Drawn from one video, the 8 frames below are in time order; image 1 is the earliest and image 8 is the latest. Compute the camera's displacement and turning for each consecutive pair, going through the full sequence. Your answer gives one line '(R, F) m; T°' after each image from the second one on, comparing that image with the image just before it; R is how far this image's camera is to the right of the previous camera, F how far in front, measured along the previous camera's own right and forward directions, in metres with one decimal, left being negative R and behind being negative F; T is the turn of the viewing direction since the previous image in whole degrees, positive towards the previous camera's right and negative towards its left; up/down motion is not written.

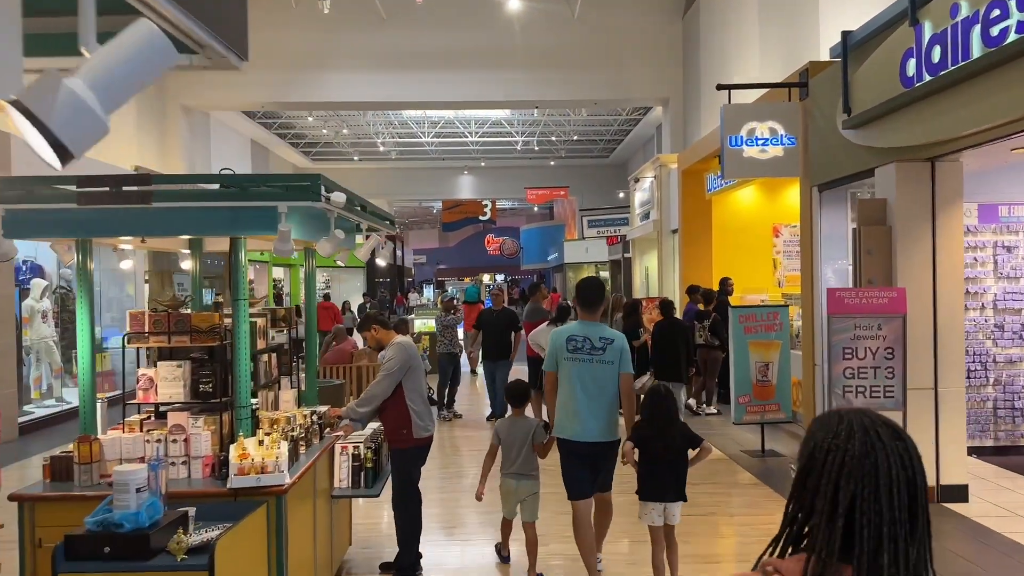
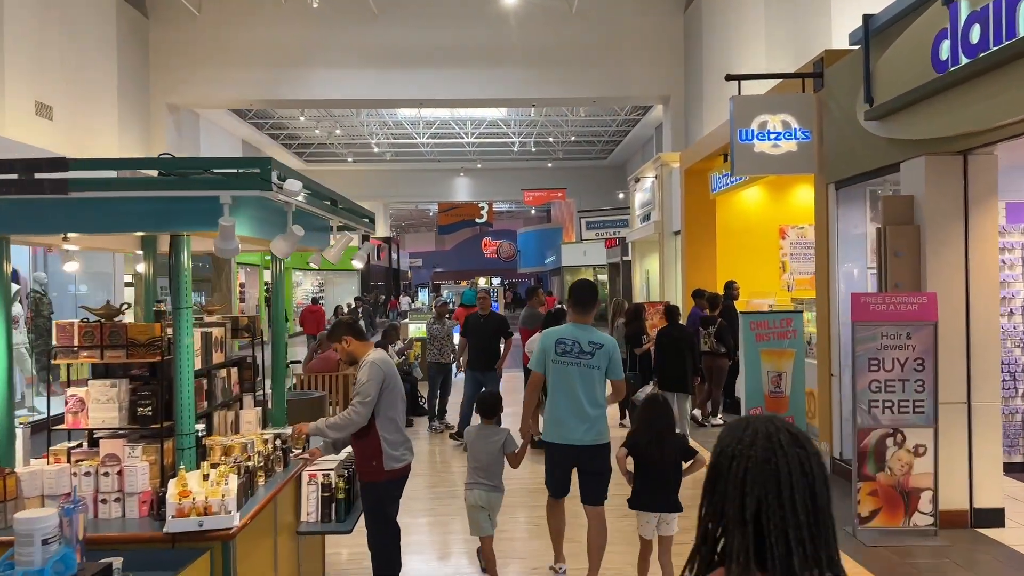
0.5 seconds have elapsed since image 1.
(0.0, +0.4) m; 0°
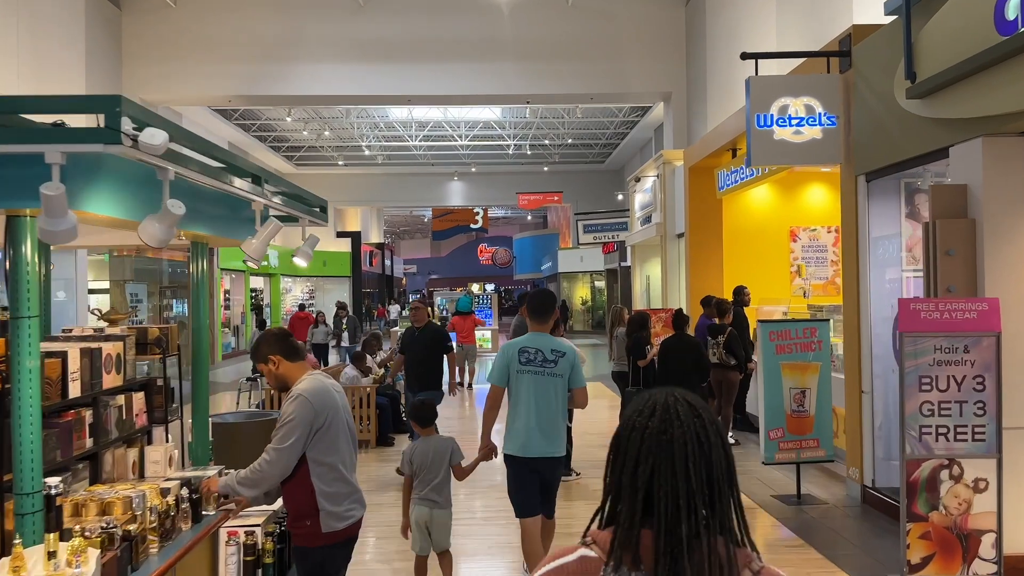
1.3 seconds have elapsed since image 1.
(+0.1, +0.7) m; 0°
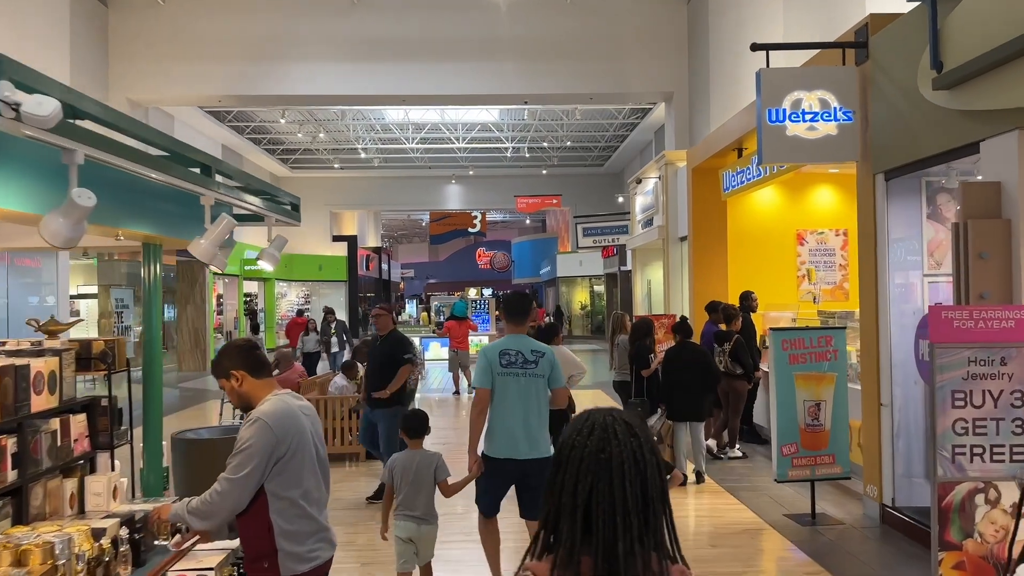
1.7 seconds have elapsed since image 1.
(0.0, +0.3) m; 0°
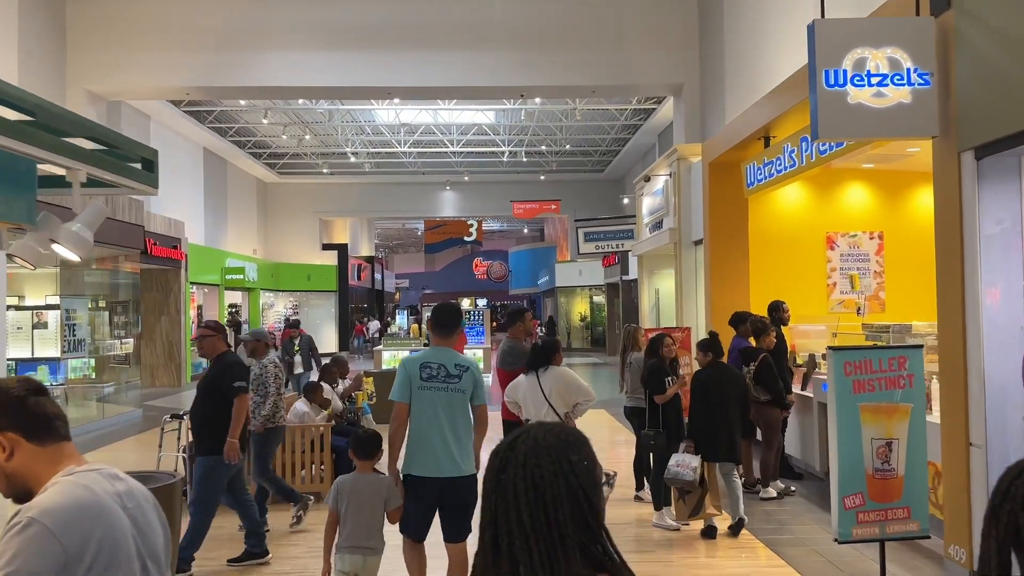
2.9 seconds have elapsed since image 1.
(0.0, +1.0) m; 0°
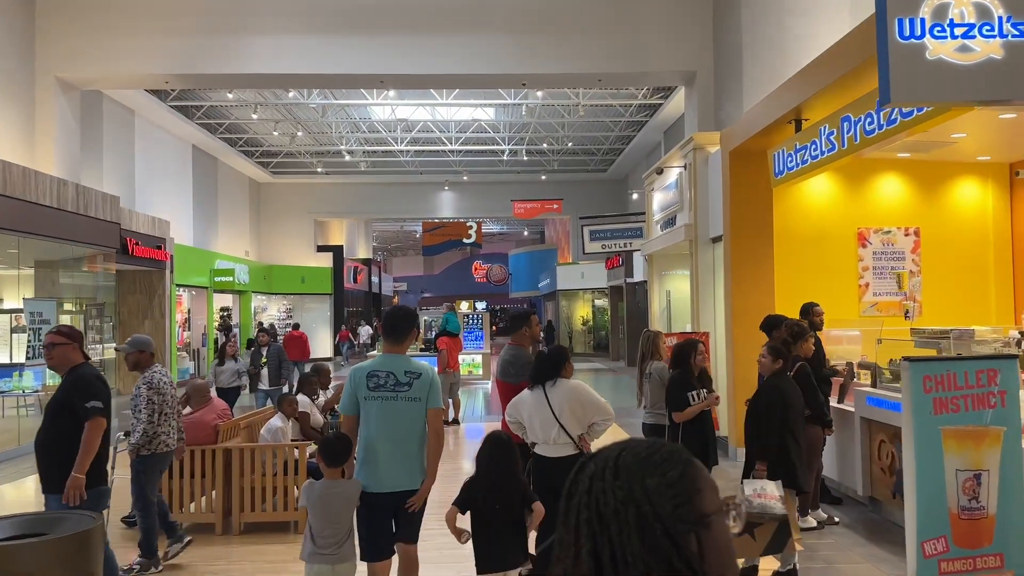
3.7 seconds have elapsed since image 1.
(0.0, +0.7) m; 0°
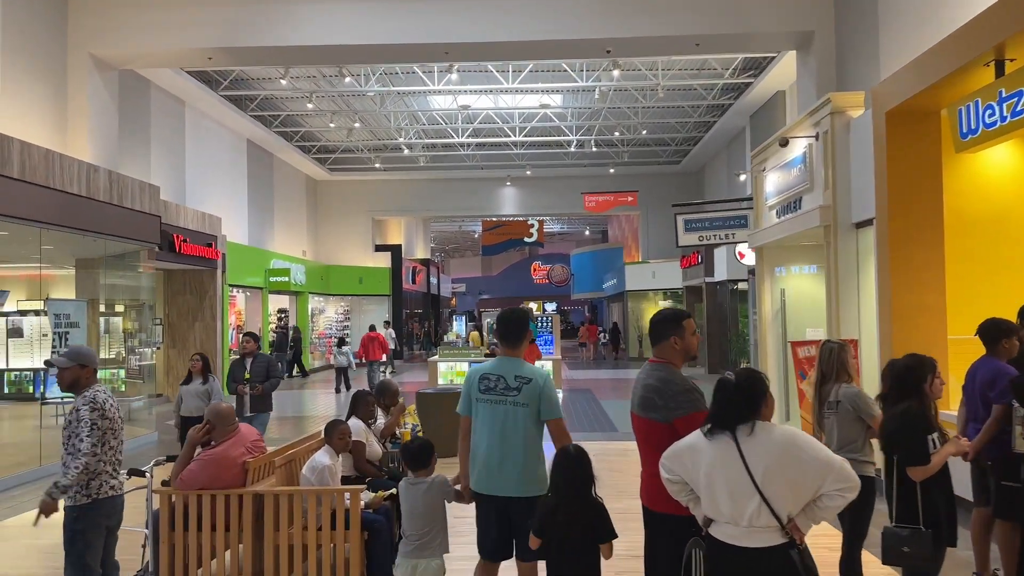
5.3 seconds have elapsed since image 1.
(-0.3, +1.3) m; -4°
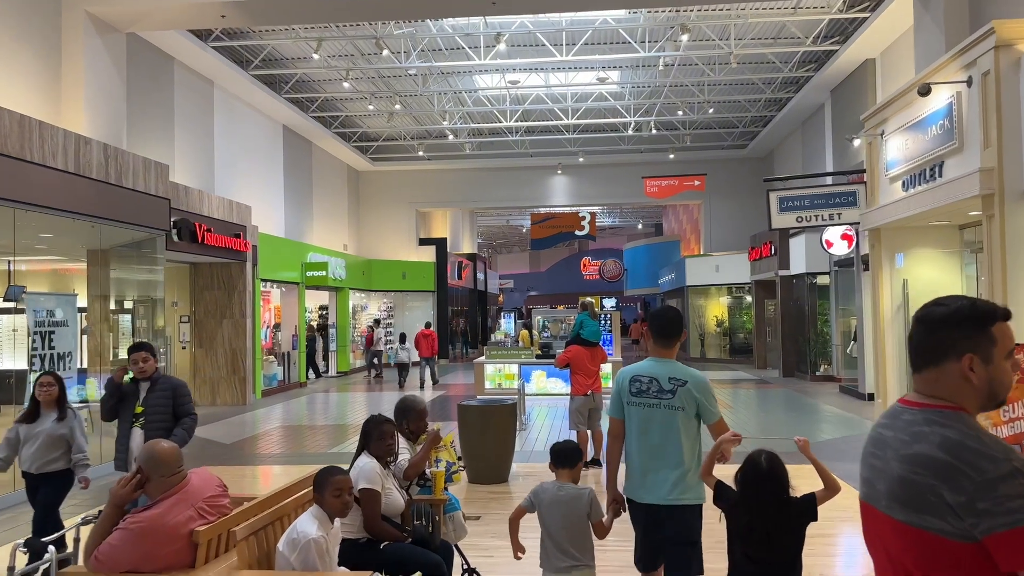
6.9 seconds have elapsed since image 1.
(-0.1, +1.3) m; -3°
